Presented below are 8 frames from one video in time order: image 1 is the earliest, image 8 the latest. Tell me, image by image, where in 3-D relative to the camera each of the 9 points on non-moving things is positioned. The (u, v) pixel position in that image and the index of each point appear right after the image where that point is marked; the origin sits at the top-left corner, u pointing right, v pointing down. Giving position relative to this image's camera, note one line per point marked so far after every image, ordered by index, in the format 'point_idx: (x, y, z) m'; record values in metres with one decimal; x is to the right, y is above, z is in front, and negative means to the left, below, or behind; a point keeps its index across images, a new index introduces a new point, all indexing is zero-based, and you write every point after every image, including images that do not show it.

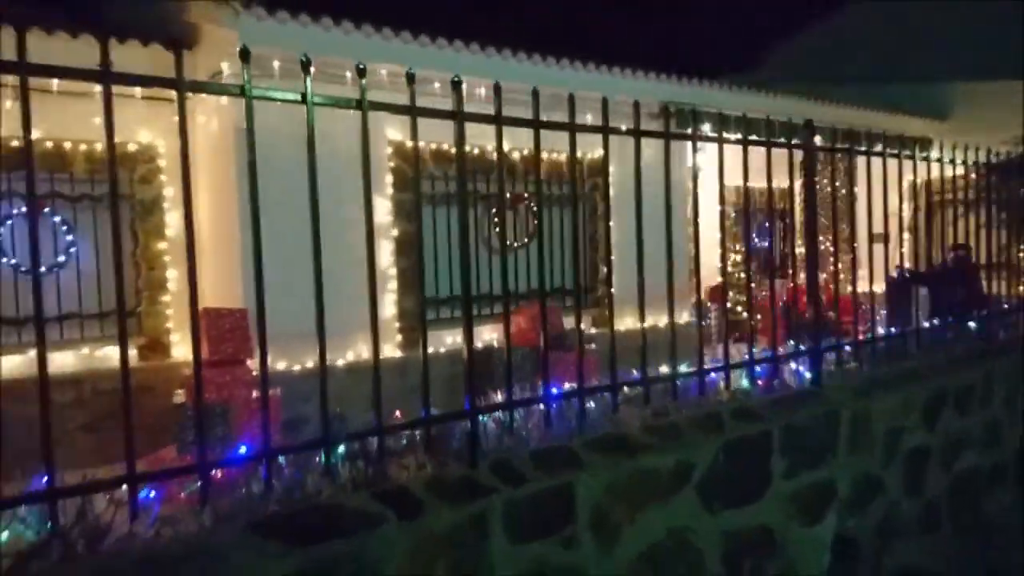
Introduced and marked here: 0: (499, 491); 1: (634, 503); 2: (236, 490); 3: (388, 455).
0: (-0.1, -0.9, +3.4) m
1: (+0.5, -1.0, +3.9) m
2: (-1.0, -0.7, +2.8) m
3: (-0.5, -0.7, +3.2) m
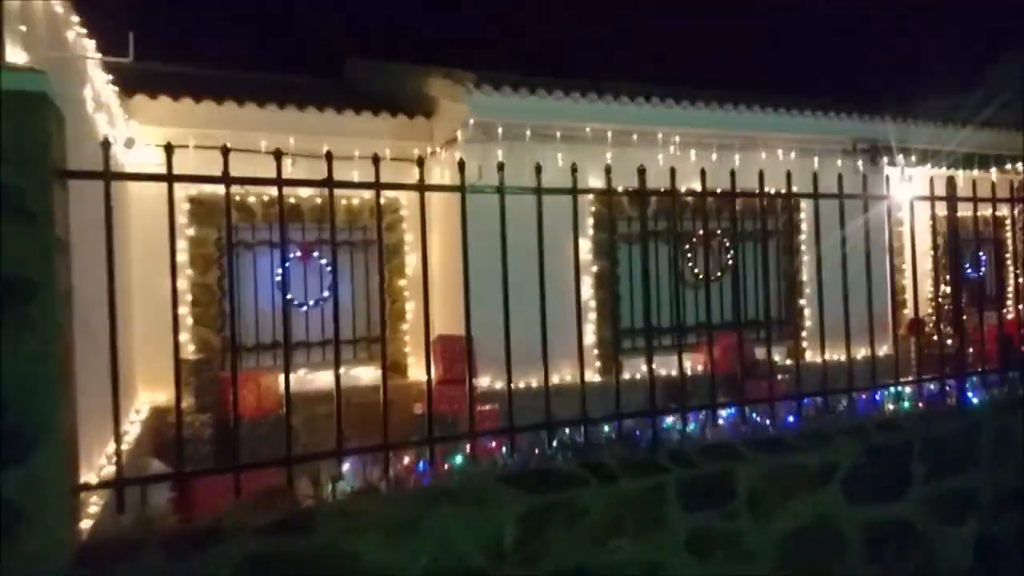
0: (+0.9, -1.0, +4.3) m
1: (+1.6, -1.2, +4.6) m
2: (-0.1, -0.9, +3.9) m
3: (+0.4, -0.9, +4.2) m
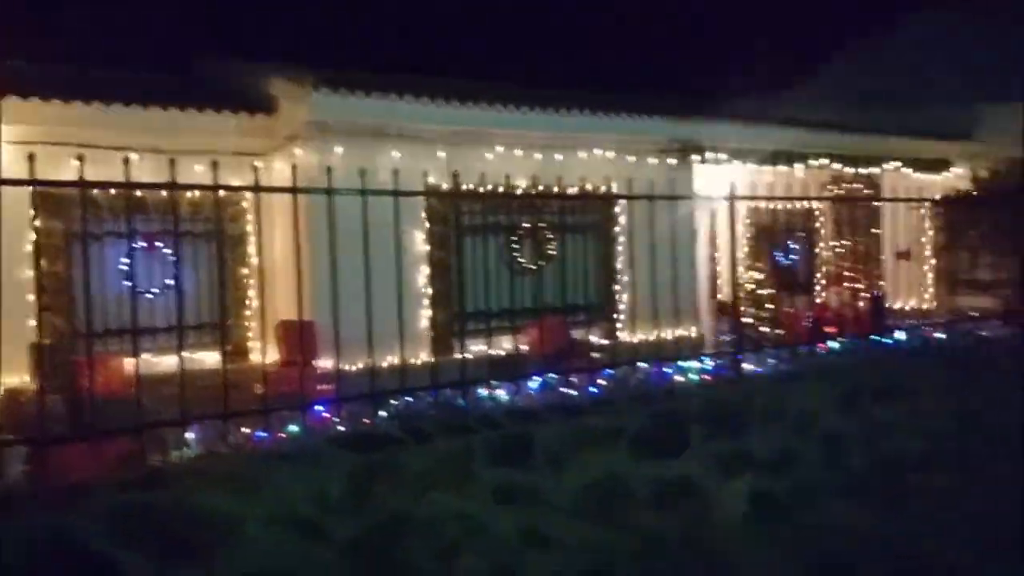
0: (-0.2, -1.0, +5.1) m
1: (+0.4, -1.1, +5.6) m
2: (-1.1, -0.8, +4.5) m
3: (-0.6, -0.8, +4.9) m
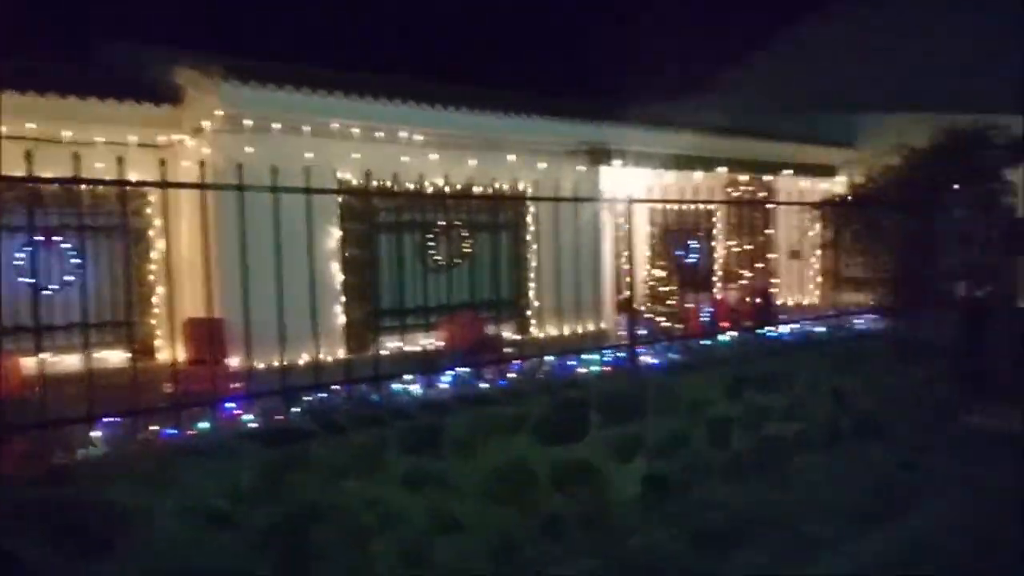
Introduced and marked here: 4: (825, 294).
0: (-0.8, -0.9, +5.2) m
1: (-0.2, -1.1, +5.7) m
2: (-1.7, -0.8, +4.5) m
3: (-1.2, -0.8, +5.0) m
4: (+3.7, 0.0, +9.3) m
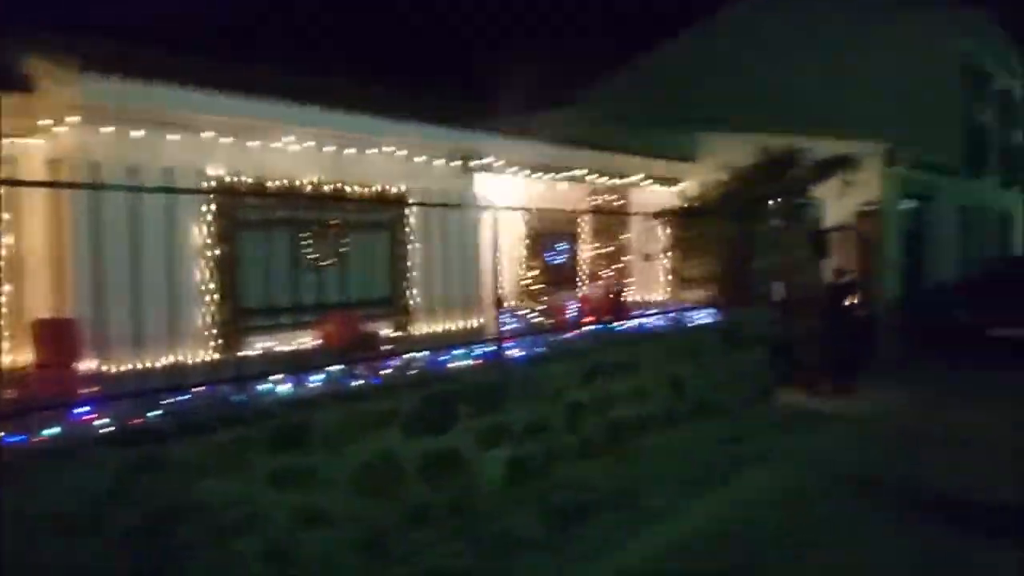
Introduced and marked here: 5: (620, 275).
0: (-1.7, -0.9, +5.2) m
1: (-1.2, -1.1, +5.8) m
2: (-2.5, -0.8, +4.4) m
3: (-2.1, -0.8, +4.9) m
4: (+2.1, 0.0, +10.0) m
5: (+1.4, +0.2, +9.4) m
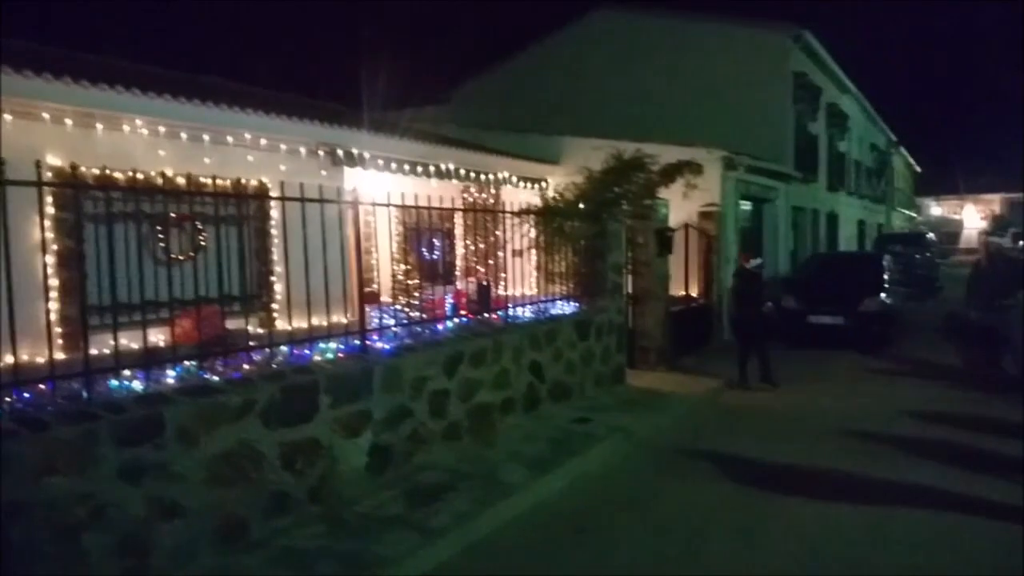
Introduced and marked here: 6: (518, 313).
0: (-2.8, -0.9, +5.2) m
1: (-2.3, -1.1, +5.9) m
2: (-3.4, -0.8, +4.4) m
3: (-3.1, -0.7, +4.9) m
4: (+0.4, +0.1, +10.5) m
5: (-0.3, +0.2, +9.8) m
6: (+0.1, -0.3, +10.1) m
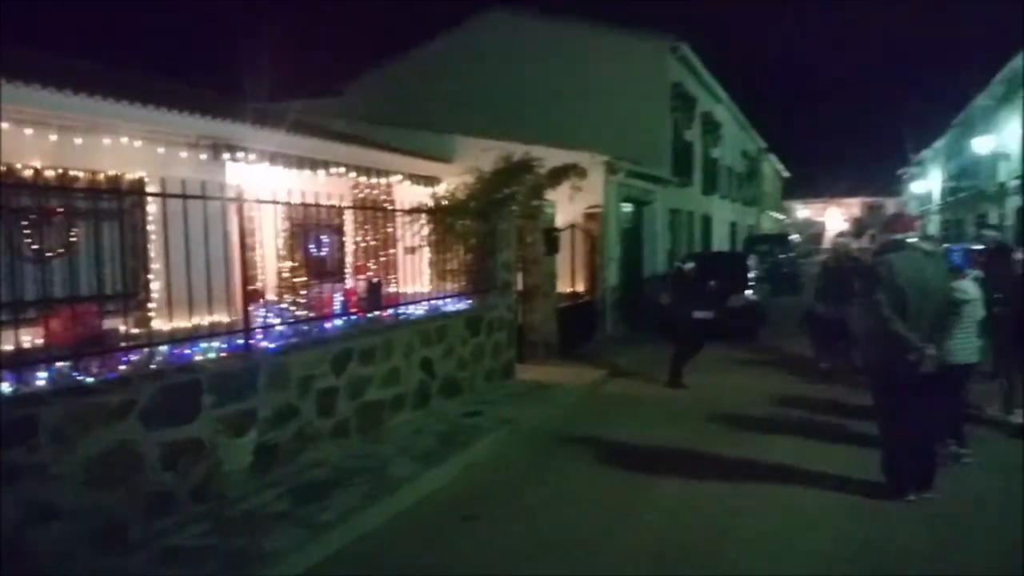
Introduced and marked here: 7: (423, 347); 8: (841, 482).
0: (-3.5, -0.9, +5.1) m
1: (-3.2, -1.0, +5.9) m
2: (-4.0, -0.8, +4.2) m
3: (-3.8, -0.7, +4.8) m
4: (-1.2, +0.1, +10.8) m
5: (-1.7, +0.3, +10.0) m
6: (-1.4, -0.3, +10.3) m
7: (-1.2, -0.8, +10.3) m
8: (+3.5, -2.1, +8.3) m
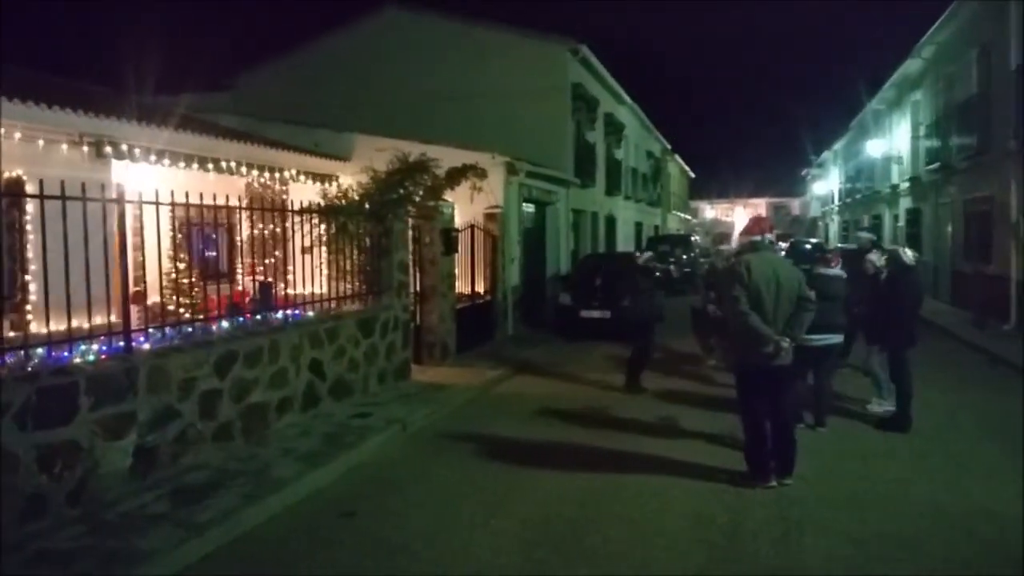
0: (-4.5, -0.9, +4.9) m
1: (-4.2, -1.1, +5.7) m
2: (-4.9, -0.8, +3.9) m
3: (-4.7, -0.8, +4.6) m
4: (-2.6, +0.1, +10.8) m
5: (-3.1, +0.2, +9.9) m
6: (-2.8, -0.3, +10.3) m
7: (-2.6, -0.8, +10.3) m
8: (+2.2, -2.1, +8.7) m
